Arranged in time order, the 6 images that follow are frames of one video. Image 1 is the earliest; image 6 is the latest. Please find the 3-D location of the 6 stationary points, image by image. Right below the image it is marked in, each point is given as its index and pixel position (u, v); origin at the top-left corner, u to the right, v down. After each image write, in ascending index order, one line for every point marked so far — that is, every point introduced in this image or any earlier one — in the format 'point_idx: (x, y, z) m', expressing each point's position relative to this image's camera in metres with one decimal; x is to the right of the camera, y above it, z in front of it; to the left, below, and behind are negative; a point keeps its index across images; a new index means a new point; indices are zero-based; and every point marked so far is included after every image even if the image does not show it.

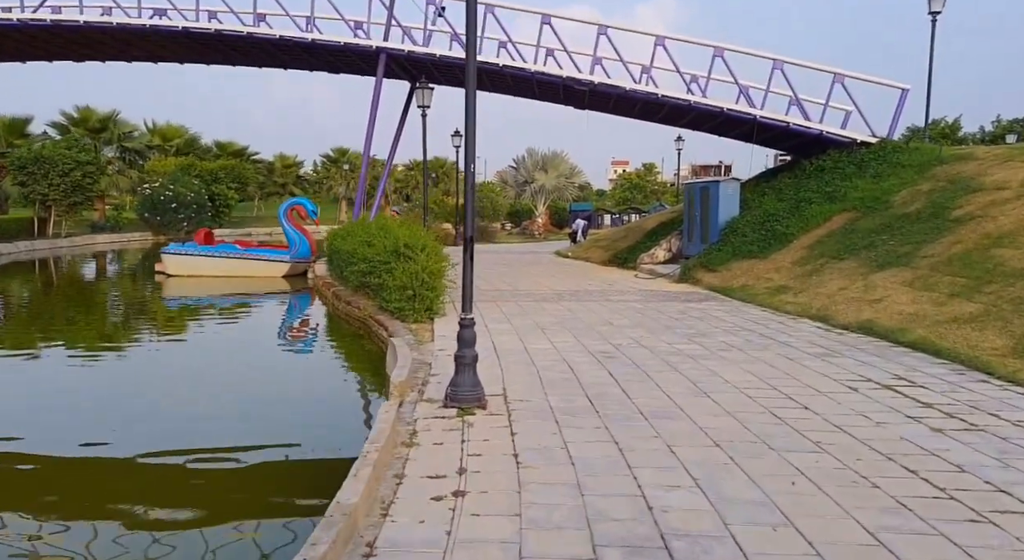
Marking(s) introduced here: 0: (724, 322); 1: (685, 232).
0: (+2.7, -0.5, +9.9) m
1: (+3.7, +1.0, +16.8) m
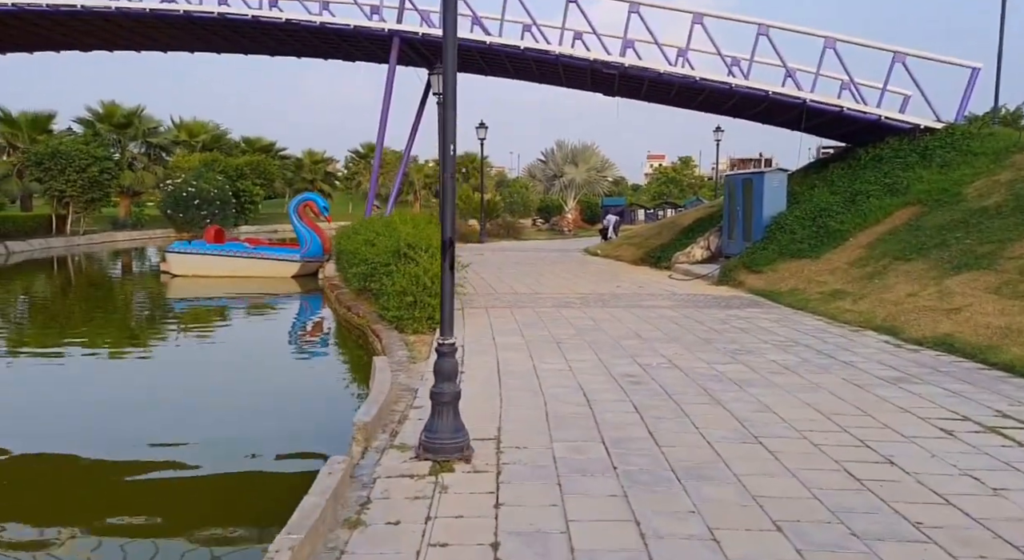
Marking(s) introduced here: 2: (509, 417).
0: (+2.8, -0.6, +8.5) m
1: (+4.2, +1.0, +15.4) m
2: (0.0, -0.9, +5.1) m
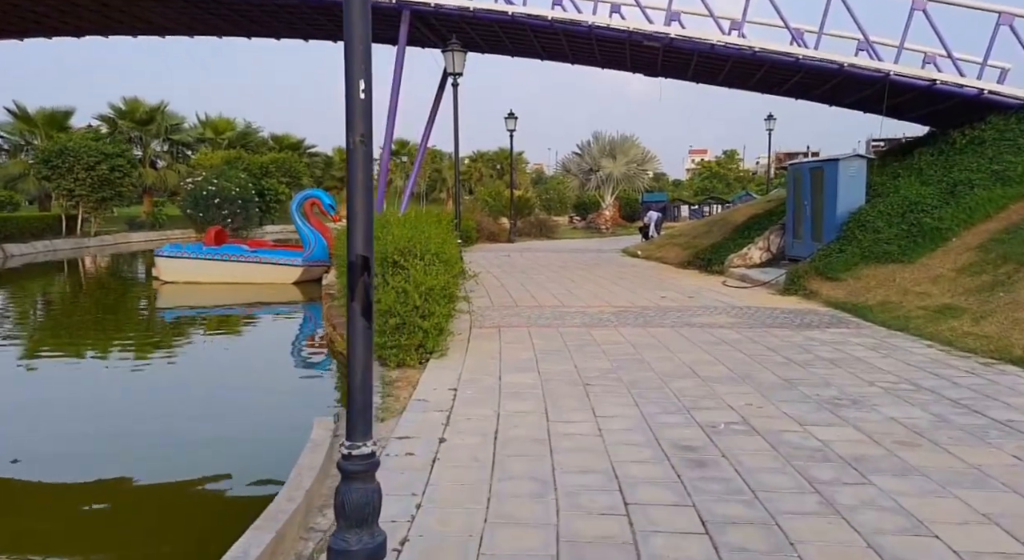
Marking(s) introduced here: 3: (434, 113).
0: (+2.9, -0.7, +6.3) m
1: (+4.6, +0.9, +13.1) m
2: (-0.1, -1.1, +3.1) m
3: (-1.6, +3.5, +16.5) m
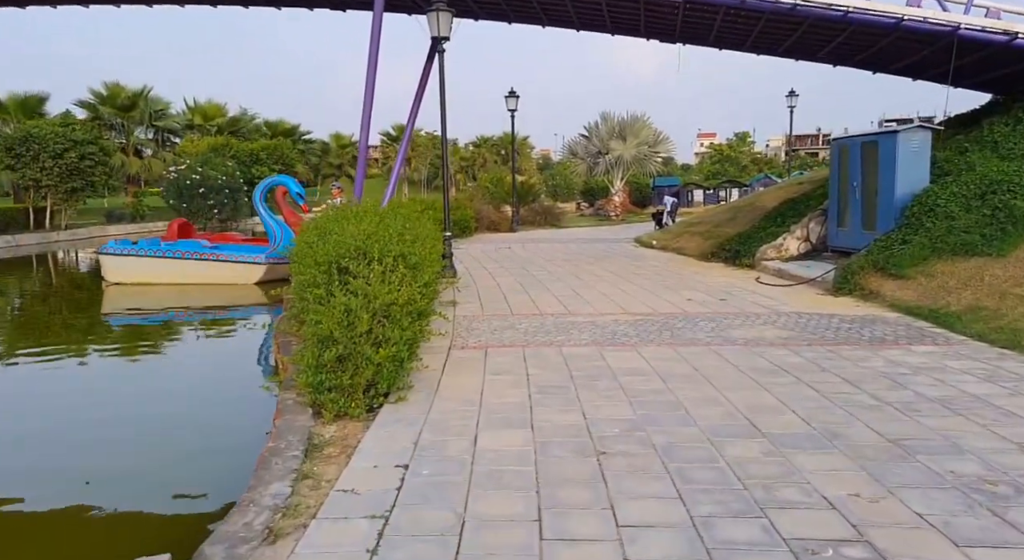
0: (+2.8, -0.8, +4.4) m
1: (+4.6, +0.9, +11.2) m
2: (-0.2, -1.2, +1.2) m
3: (-1.7, +3.6, +14.6) m
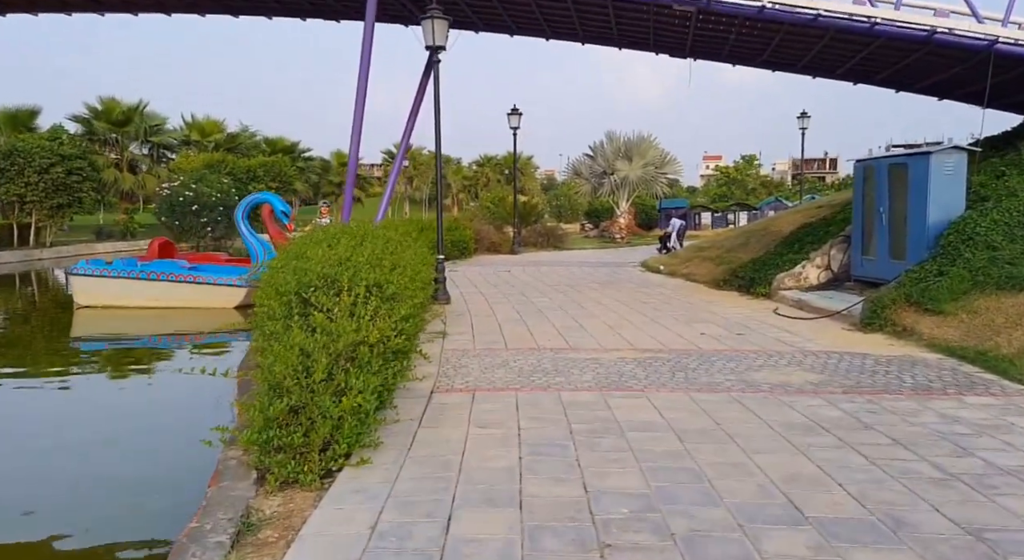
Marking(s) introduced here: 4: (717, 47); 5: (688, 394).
0: (+2.8, -1.0, +3.5) m
1: (+4.5, +0.5, +10.3) m
2: (-0.3, -1.3, +0.4) m
3: (-1.6, +3.2, +13.9) m
4: (+3.4, +3.9, +13.2) m
5: (+1.3, -0.8, +5.7) m
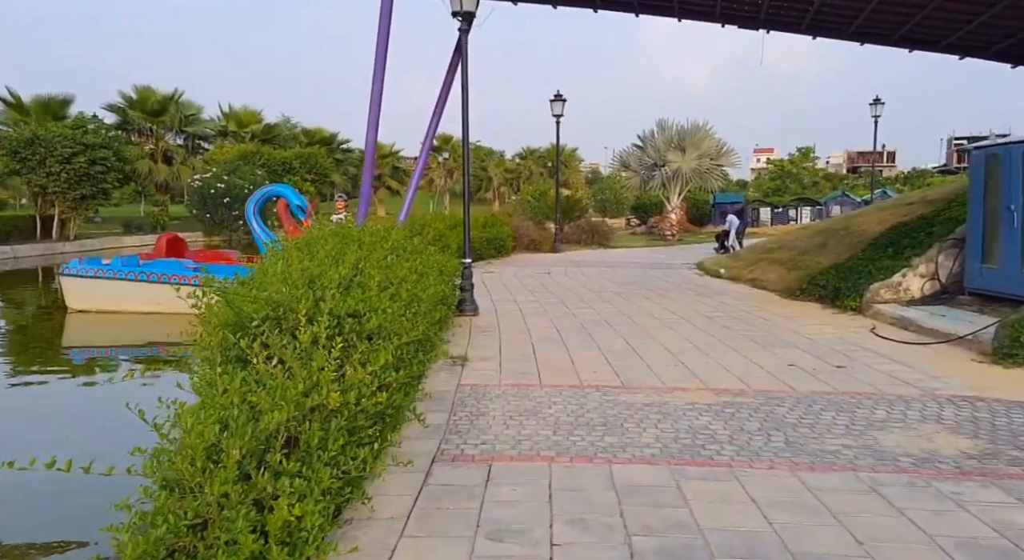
0: (+2.8, -1.2, +1.8) m
1: (+5.0, +0.4, +8.4) m
2: (-0.4, -1.5, -1.3) m
3: (-1.0, +3.1, +12.3) m
4: (+4.0, +3.8, +11.3) m
5: (+1.5, -1.0, +4.0) m
